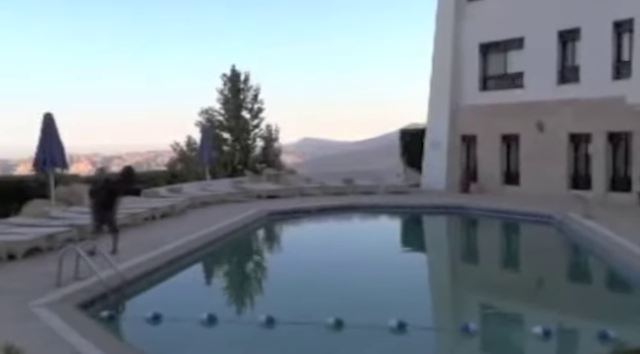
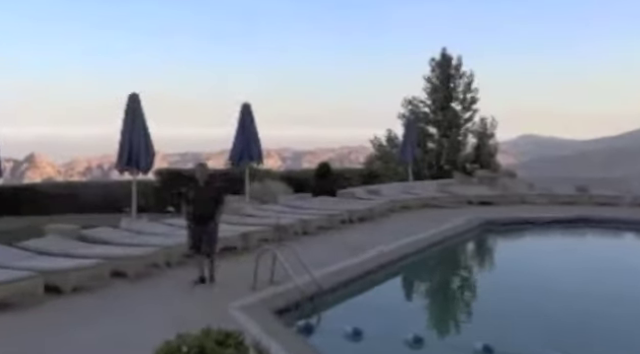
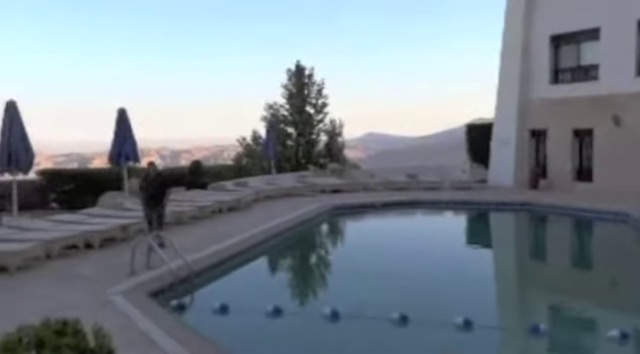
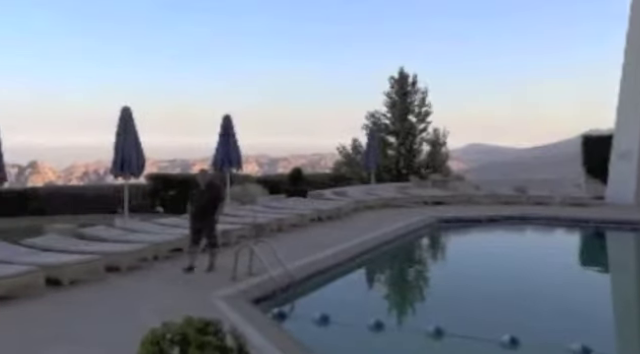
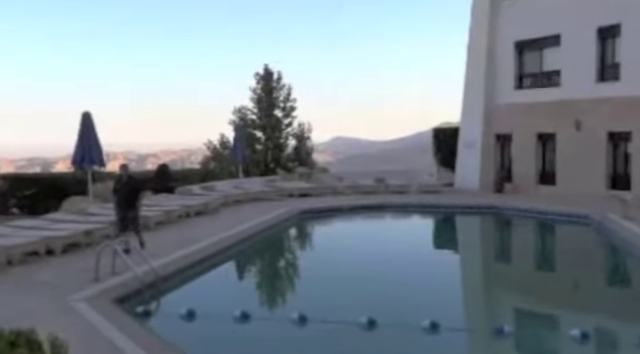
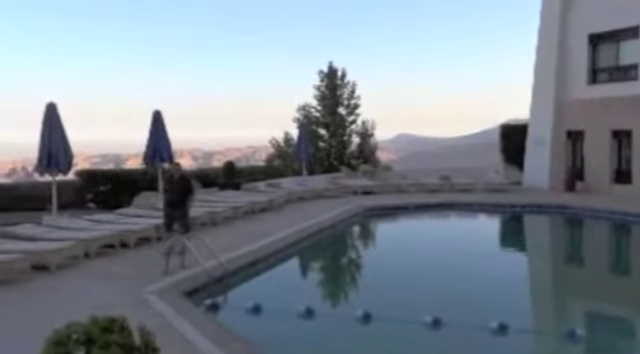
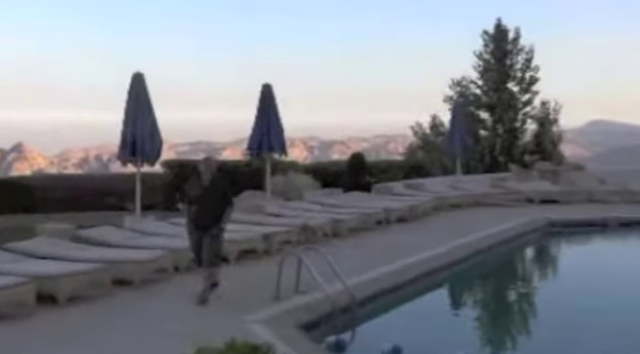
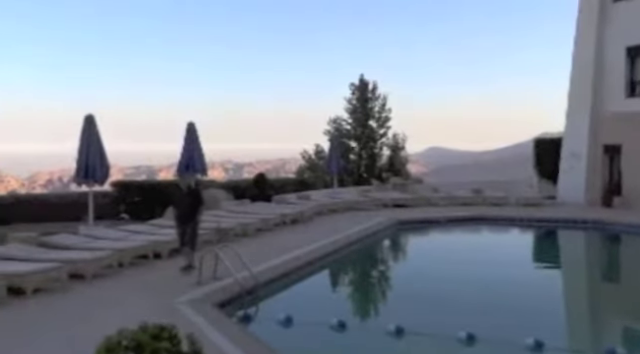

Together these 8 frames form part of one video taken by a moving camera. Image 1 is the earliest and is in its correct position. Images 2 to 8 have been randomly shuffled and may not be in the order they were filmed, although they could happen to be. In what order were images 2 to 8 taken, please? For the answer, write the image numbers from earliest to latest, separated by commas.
5, 3, 6, 8, 4, 2, 7
